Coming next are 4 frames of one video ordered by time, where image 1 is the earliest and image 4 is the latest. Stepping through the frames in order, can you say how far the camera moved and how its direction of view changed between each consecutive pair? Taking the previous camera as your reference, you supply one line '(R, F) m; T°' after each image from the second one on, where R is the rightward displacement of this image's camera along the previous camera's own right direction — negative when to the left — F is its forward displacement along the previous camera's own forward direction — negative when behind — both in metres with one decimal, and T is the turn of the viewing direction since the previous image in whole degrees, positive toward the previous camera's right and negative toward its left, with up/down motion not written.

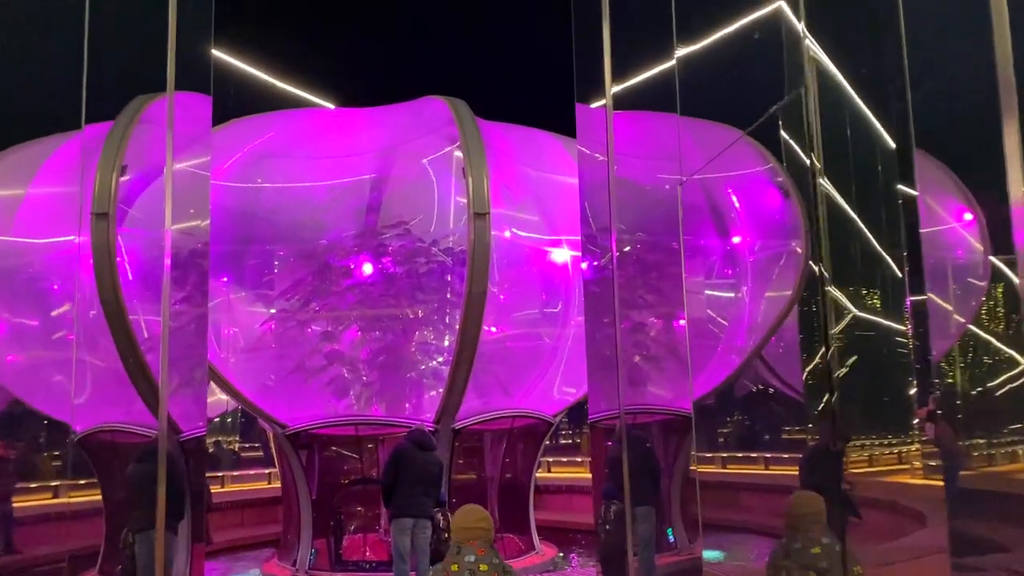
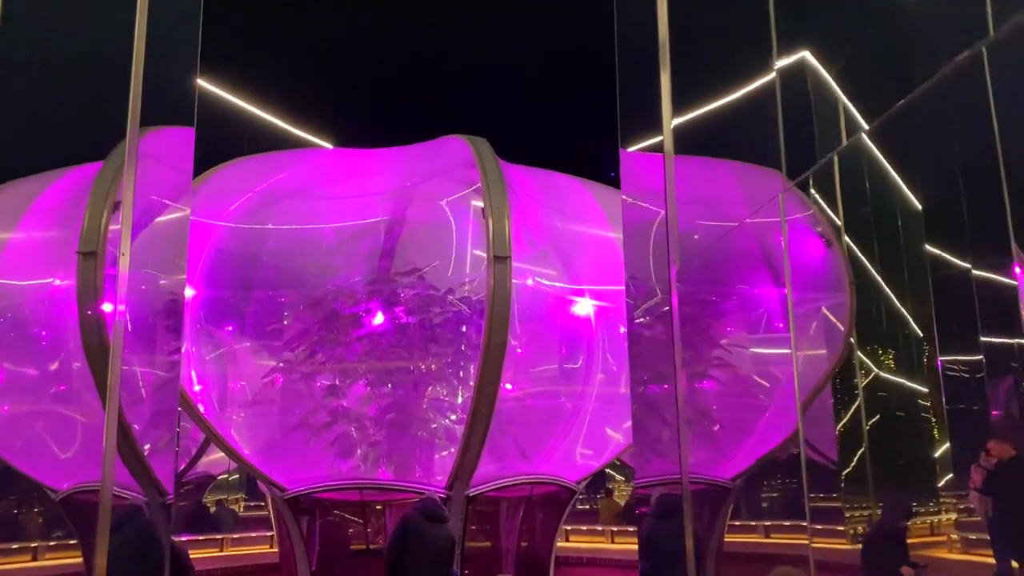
(-0.1, +0.7) m; -1°
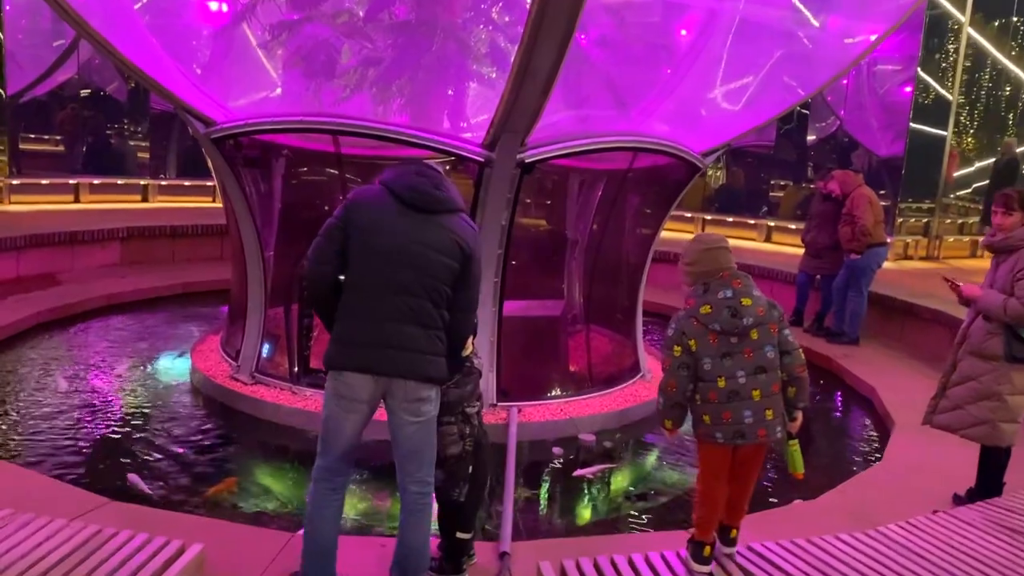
(-0.2, +3.9) m; -3°
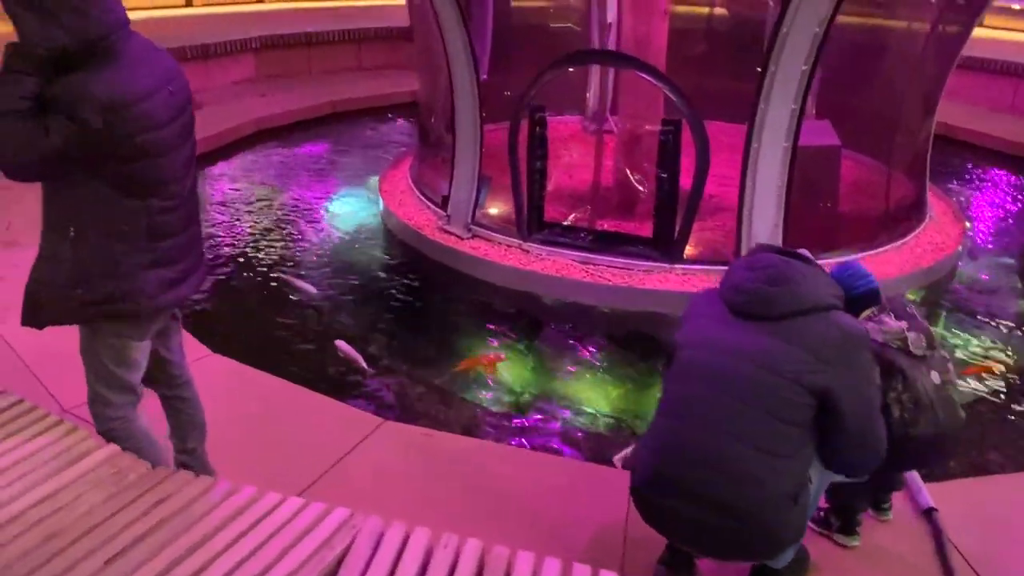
(-1.1, +1.1) m; -5°
